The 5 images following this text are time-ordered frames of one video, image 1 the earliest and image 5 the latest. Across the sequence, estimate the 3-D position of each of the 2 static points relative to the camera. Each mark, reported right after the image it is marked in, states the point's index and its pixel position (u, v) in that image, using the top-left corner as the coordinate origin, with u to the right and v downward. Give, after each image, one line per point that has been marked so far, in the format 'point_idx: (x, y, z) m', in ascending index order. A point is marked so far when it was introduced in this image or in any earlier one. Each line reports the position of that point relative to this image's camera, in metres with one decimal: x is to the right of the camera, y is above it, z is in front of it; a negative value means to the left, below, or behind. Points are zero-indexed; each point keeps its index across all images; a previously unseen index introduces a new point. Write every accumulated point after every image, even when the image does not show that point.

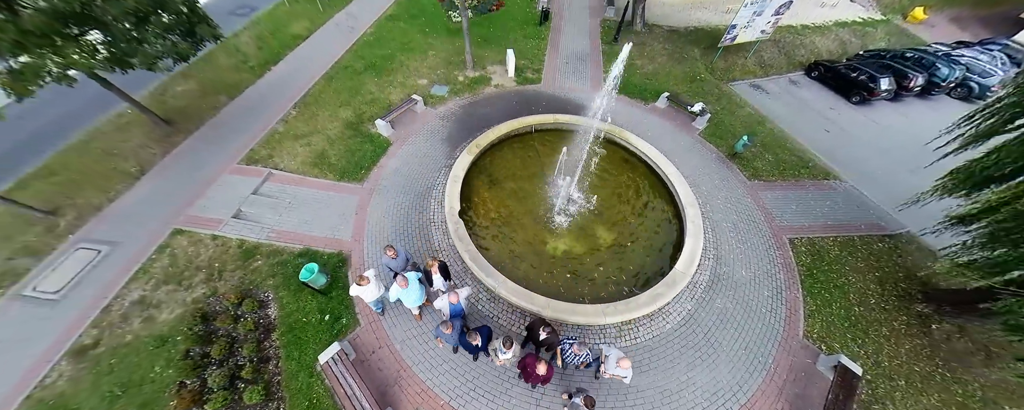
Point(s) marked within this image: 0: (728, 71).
0: (+7.9, +5.0, +10.0) m
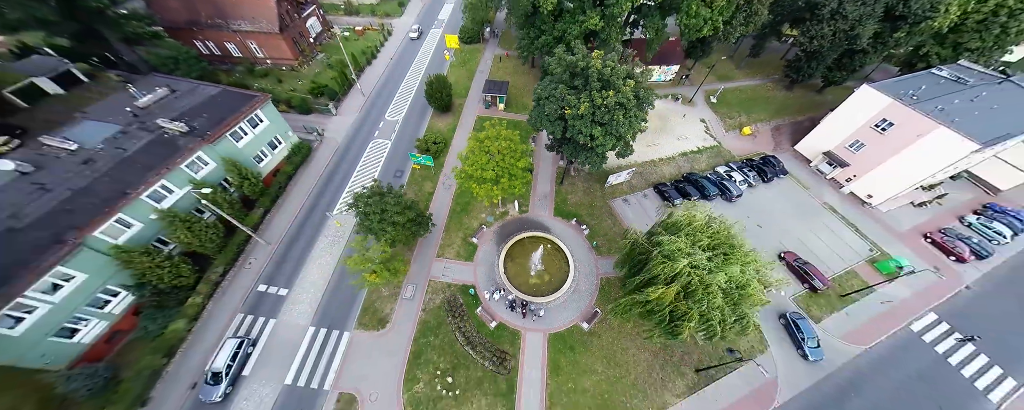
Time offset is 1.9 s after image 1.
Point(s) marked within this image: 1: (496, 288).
0: (+8.3, +1.0, +22.8) m
1: (-1.0, -5.4, +18.0) m
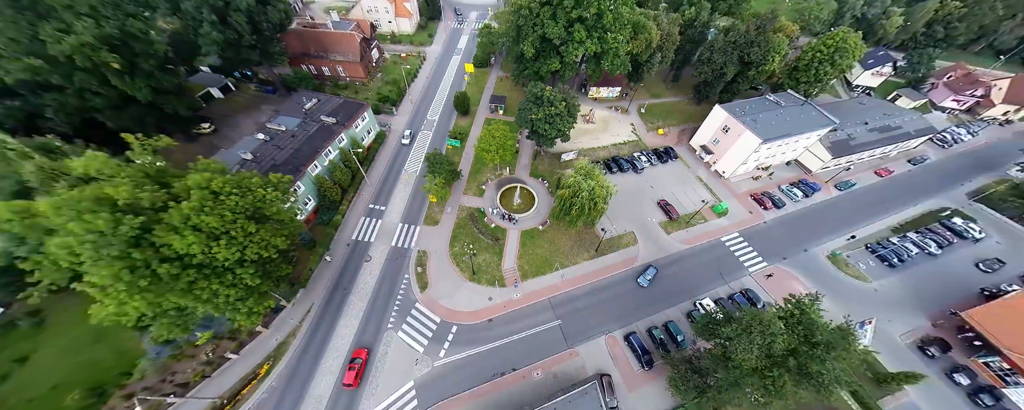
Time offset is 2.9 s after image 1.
0: (+7.4, +5.5, +38.3) m
1: (-2.1, -0.6, +33.5) m
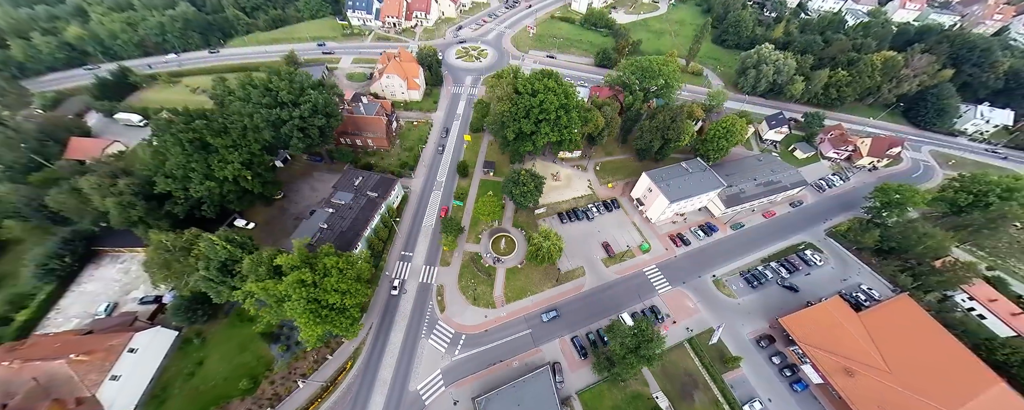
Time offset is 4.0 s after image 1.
0: (+5.0, -2.5, +53.9) m
1: (-4.3, -8.7, +48.8) m
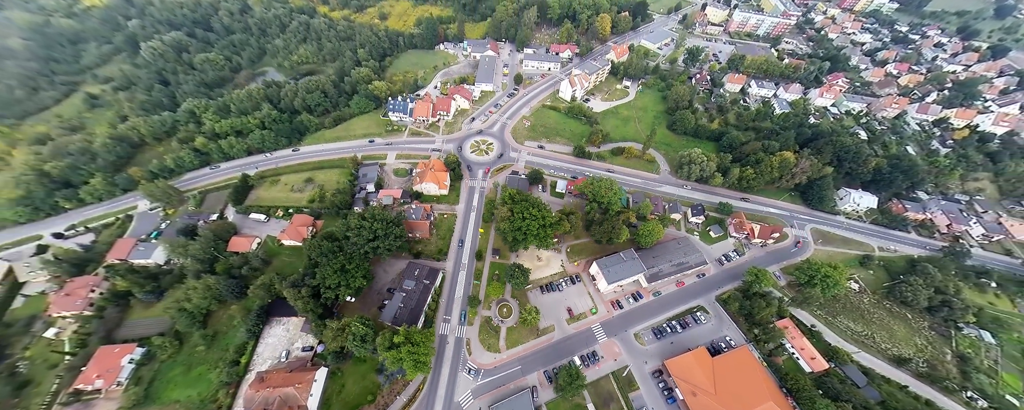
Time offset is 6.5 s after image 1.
0: (+4.6, -27.0, +85.5) m
1: (-4.8, -33.3, +80.5) m
